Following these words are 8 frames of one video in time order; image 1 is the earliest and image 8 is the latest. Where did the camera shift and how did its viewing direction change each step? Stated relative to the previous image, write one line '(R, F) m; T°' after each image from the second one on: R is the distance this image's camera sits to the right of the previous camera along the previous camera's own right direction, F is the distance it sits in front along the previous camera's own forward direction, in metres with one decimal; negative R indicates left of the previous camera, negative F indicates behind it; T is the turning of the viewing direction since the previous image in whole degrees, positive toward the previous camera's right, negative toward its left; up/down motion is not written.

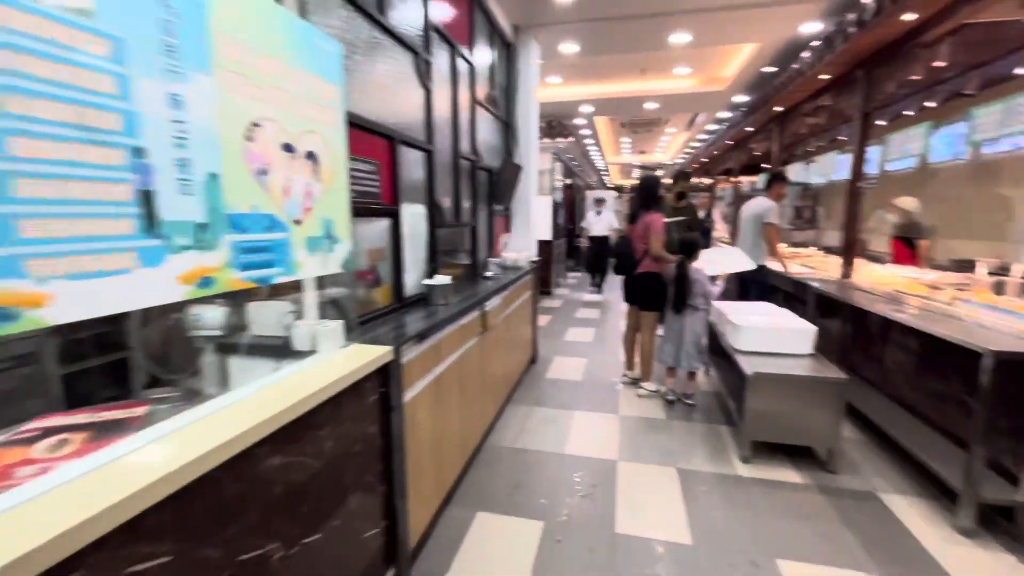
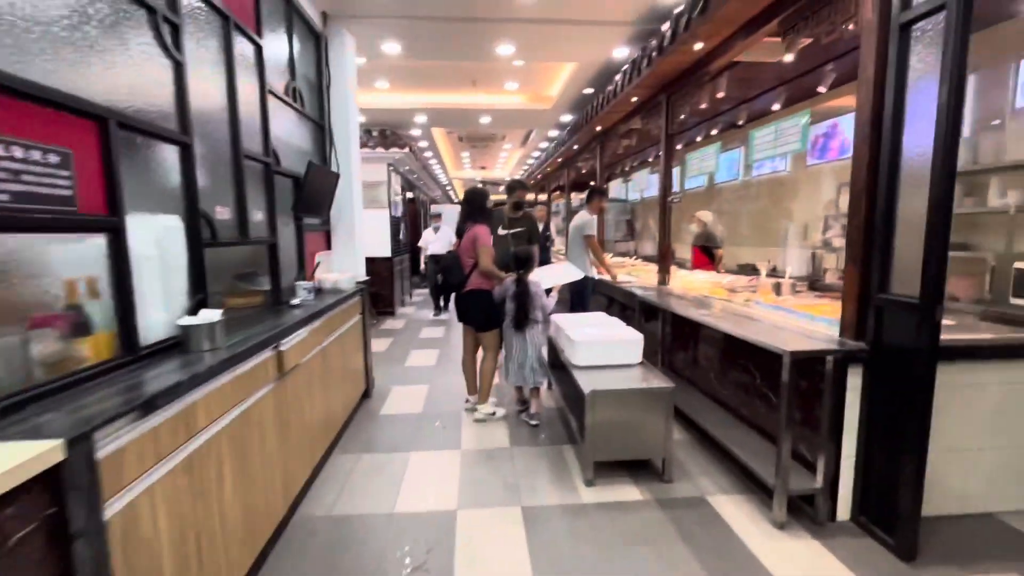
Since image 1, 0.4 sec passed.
(+0.2, +0.3) m; +18°
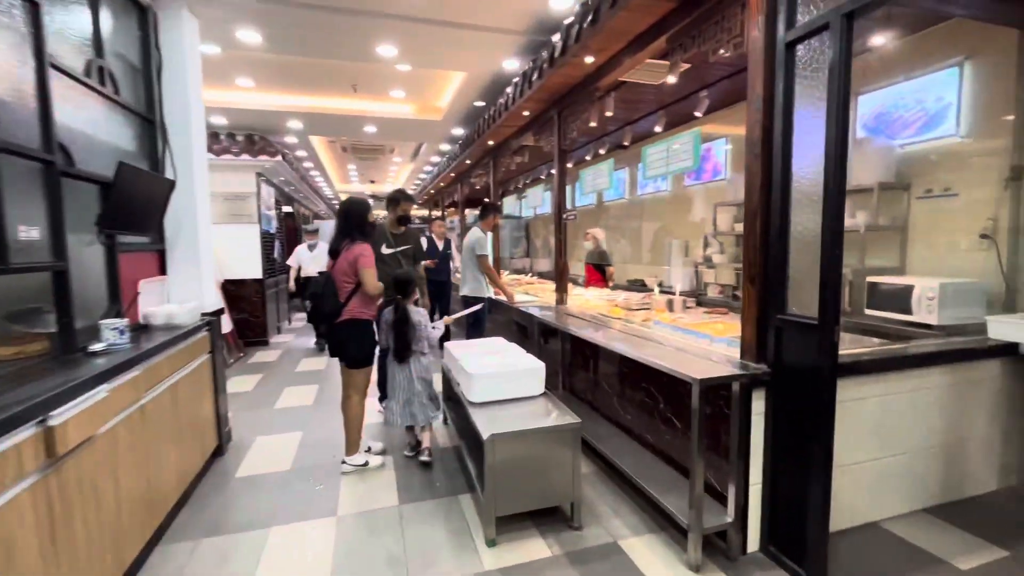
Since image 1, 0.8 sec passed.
(+0.1, +0.3) m; +13°
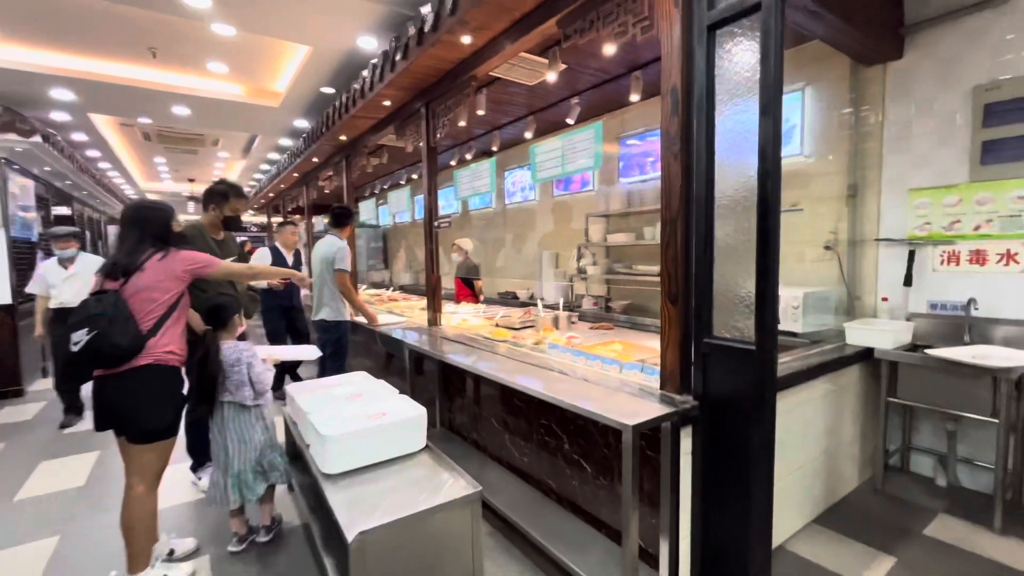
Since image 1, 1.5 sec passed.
(0.0, +0.5) m; +17°
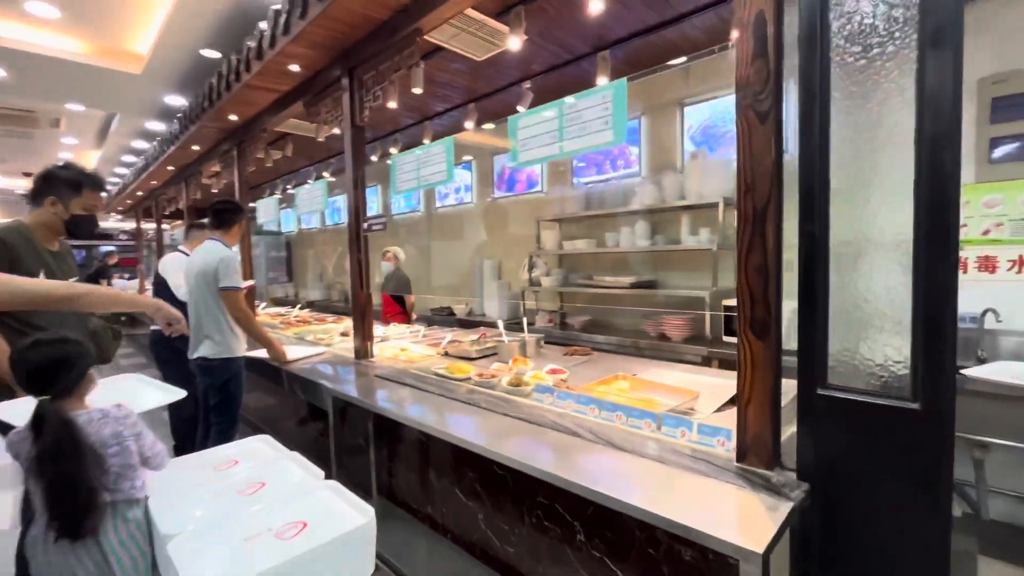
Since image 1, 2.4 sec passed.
(-0.2, +0.6) m; +11°
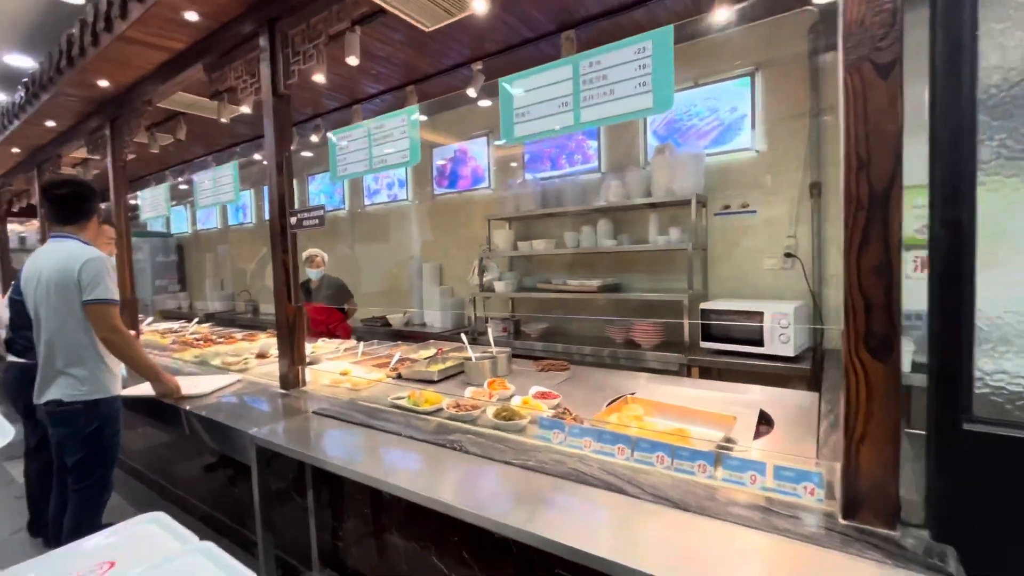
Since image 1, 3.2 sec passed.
(-0.2, +0.4) m; +10°
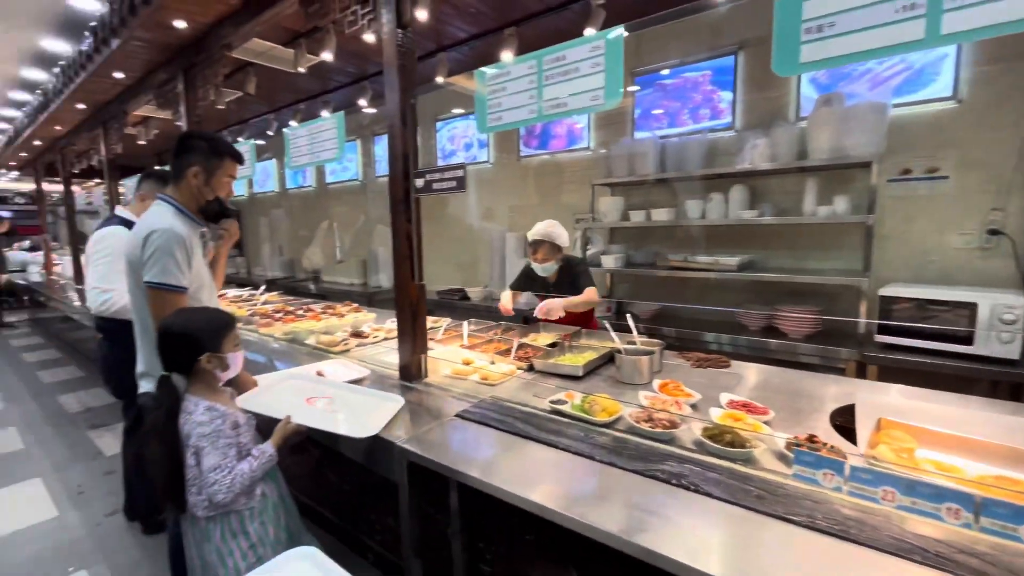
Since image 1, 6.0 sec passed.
(-0.5, +0.3) m; -4°
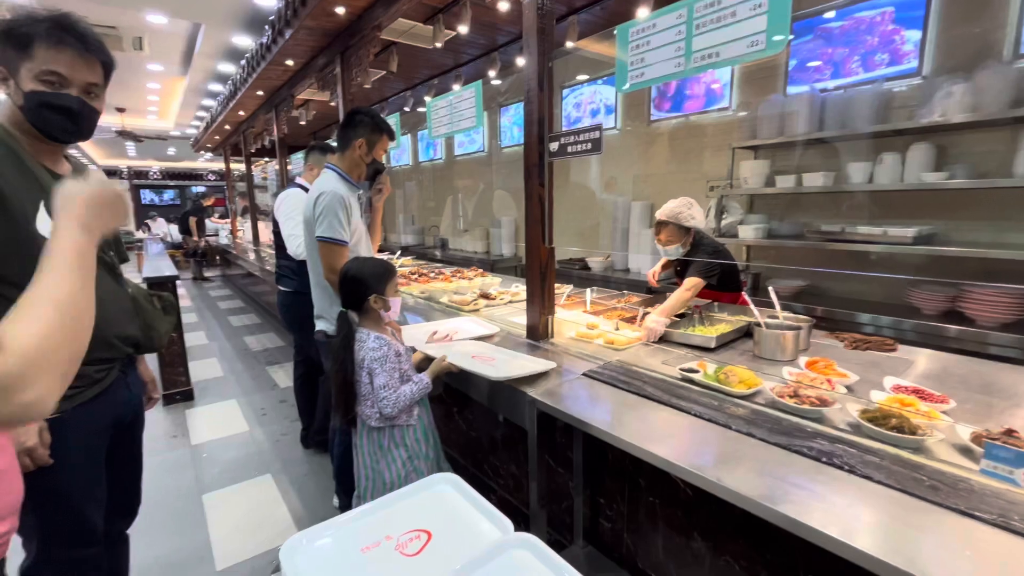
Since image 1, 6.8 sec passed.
(0.0, 0.0) m; -14°
